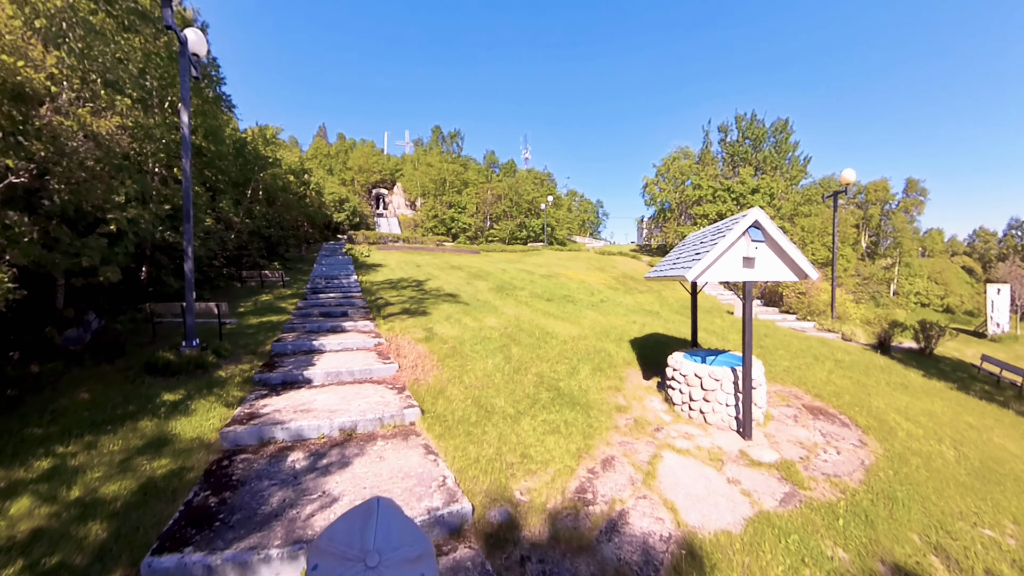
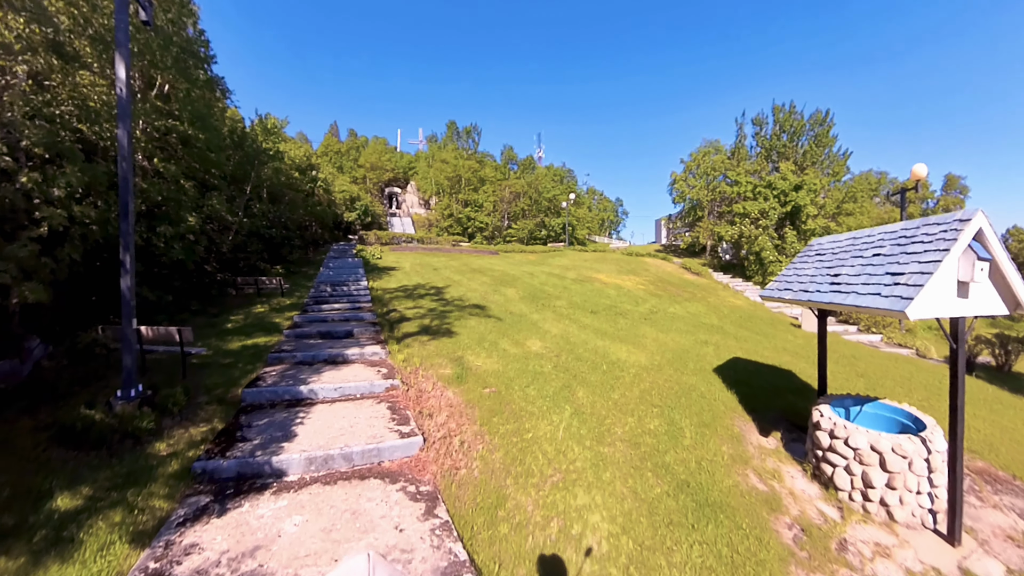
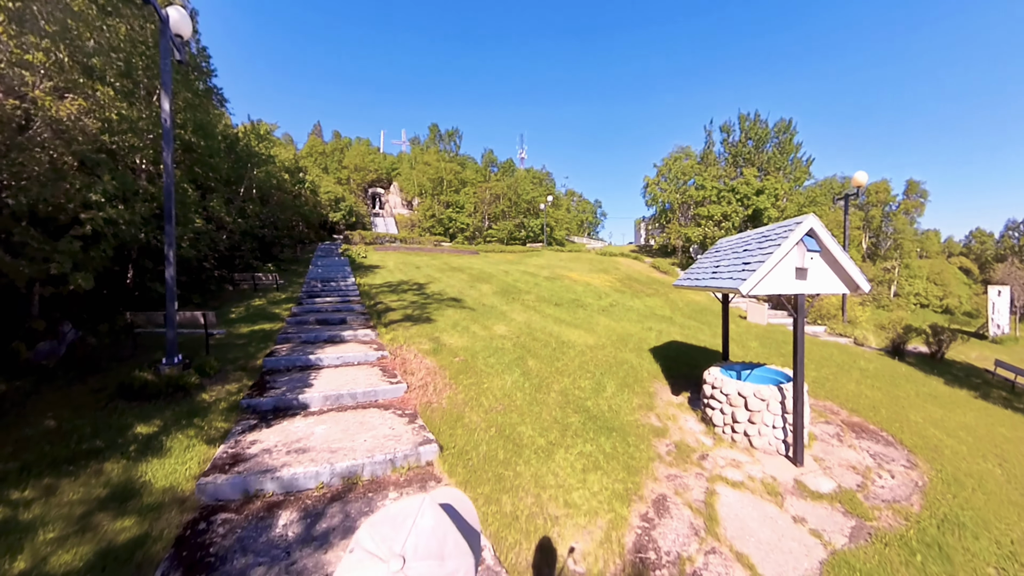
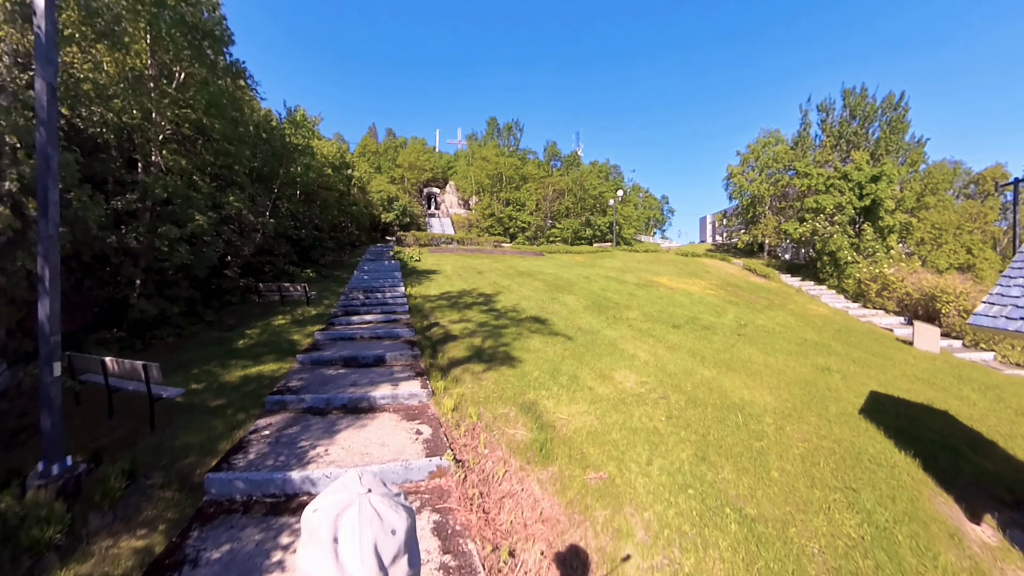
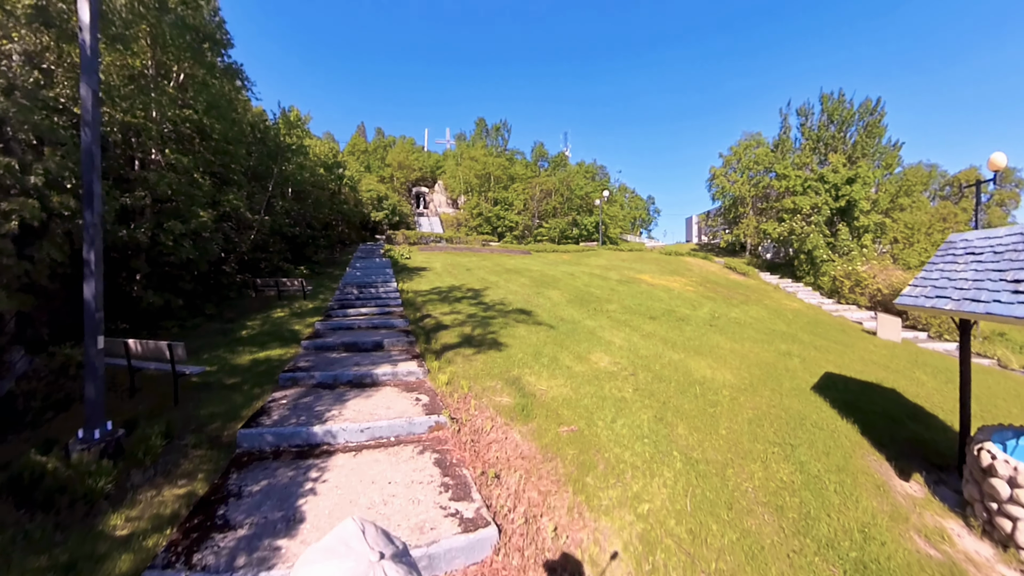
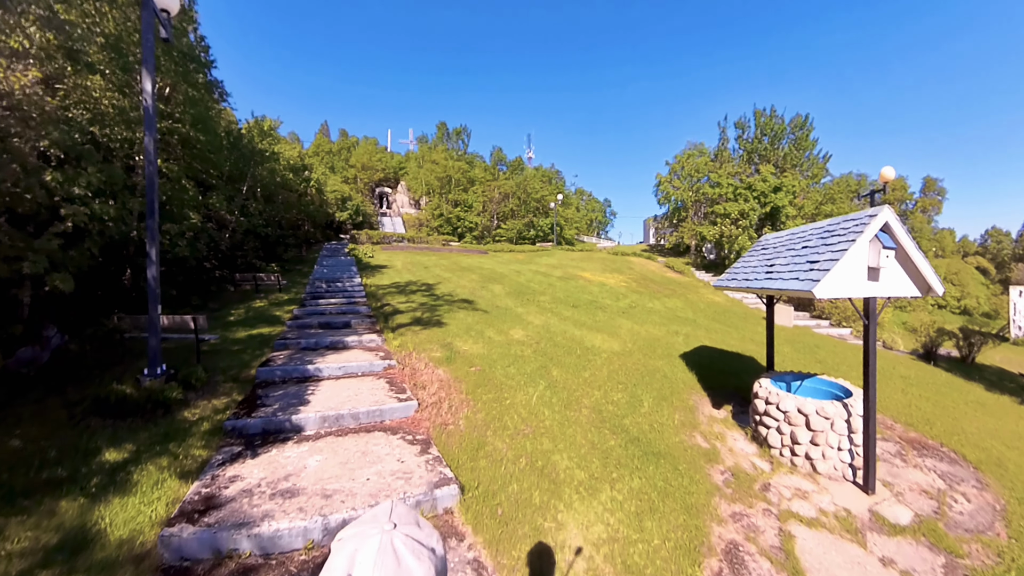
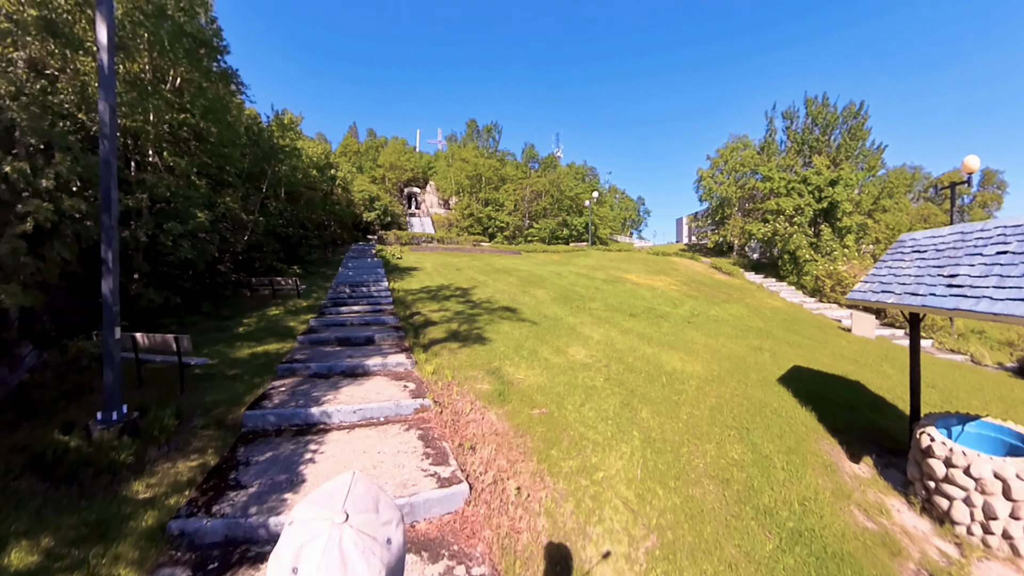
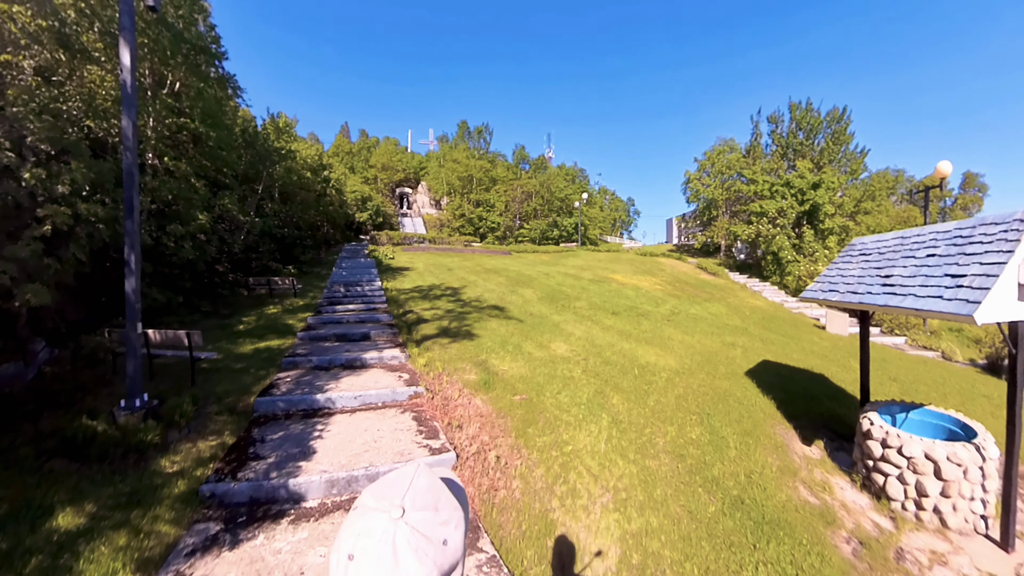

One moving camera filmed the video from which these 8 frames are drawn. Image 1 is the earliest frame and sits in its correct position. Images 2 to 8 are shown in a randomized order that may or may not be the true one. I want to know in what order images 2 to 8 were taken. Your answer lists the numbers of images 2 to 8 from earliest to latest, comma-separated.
3, 6, 2, 8, 7, 5, 4
